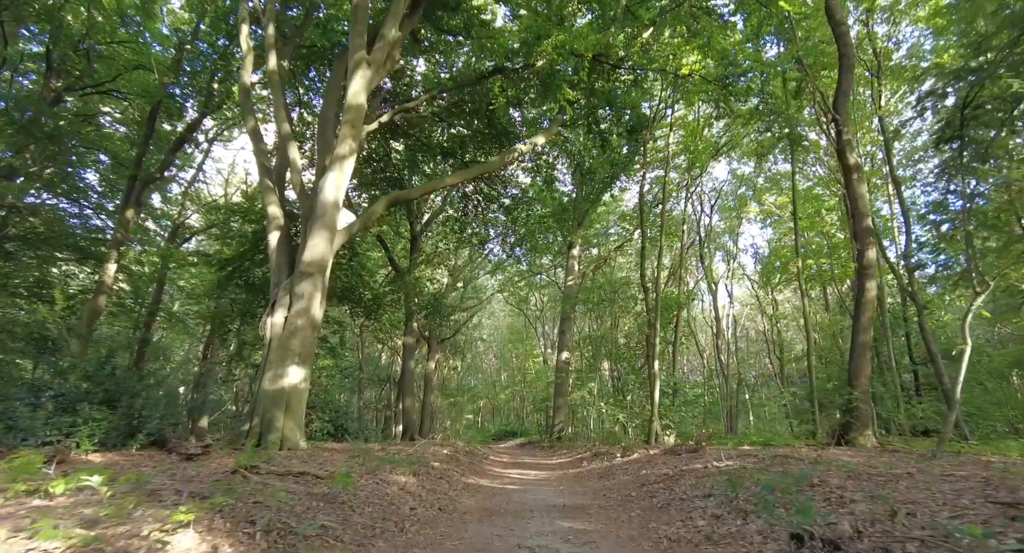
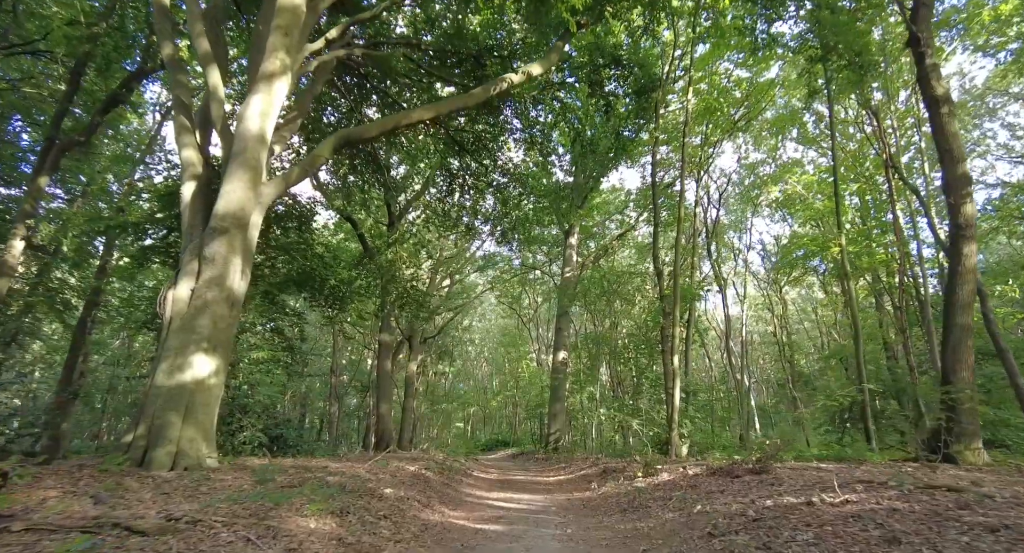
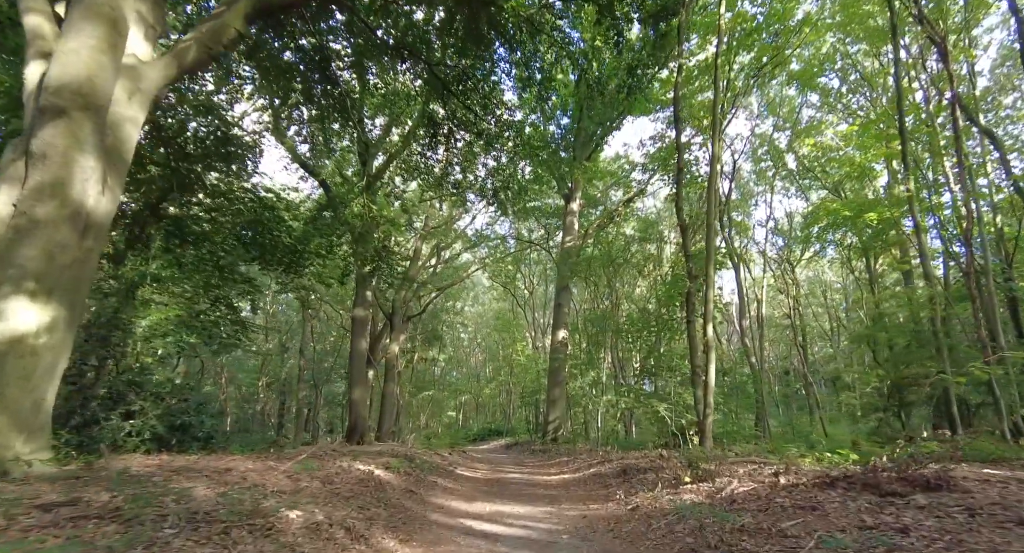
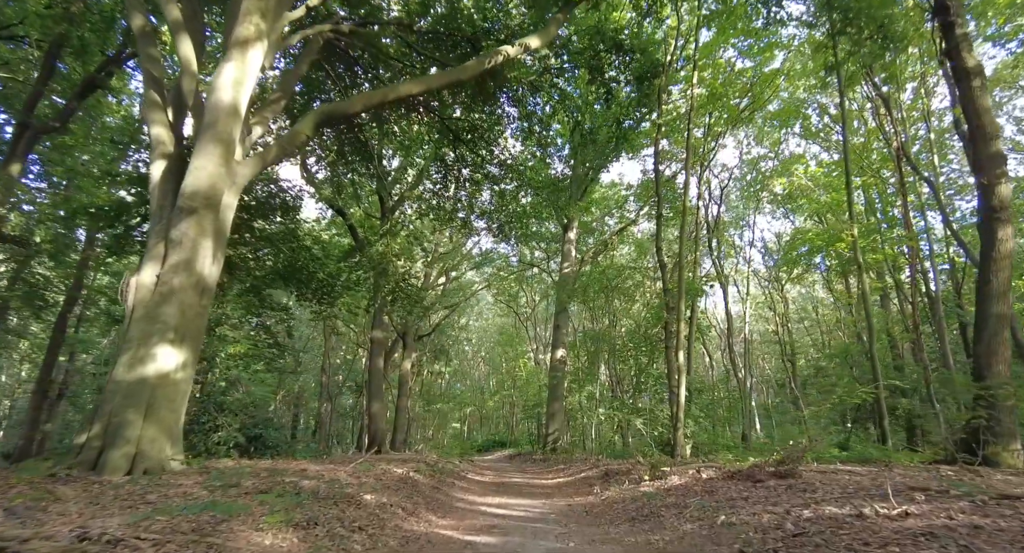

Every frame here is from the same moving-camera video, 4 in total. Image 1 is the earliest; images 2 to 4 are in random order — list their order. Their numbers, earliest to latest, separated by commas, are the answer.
2, 4, 3
